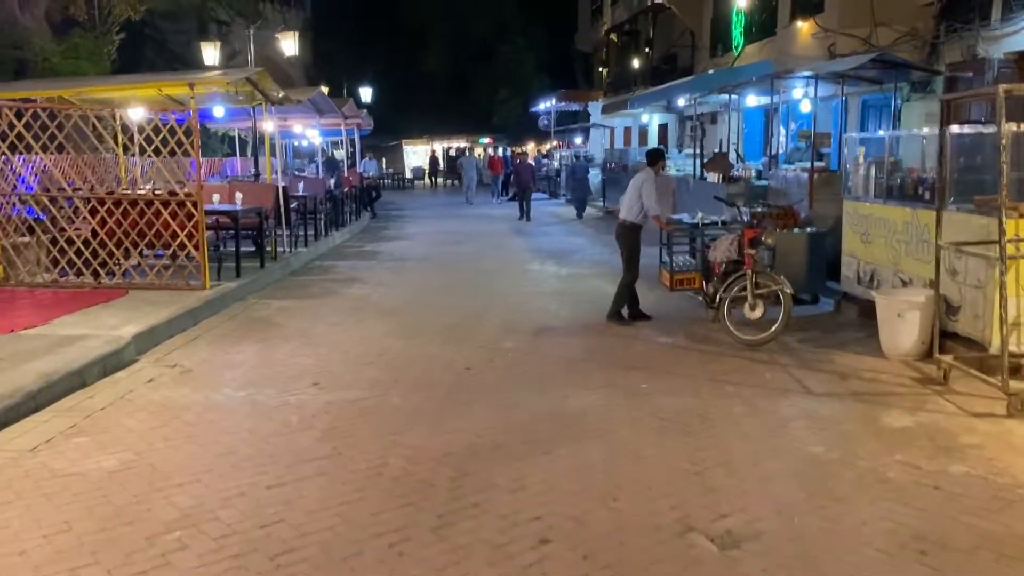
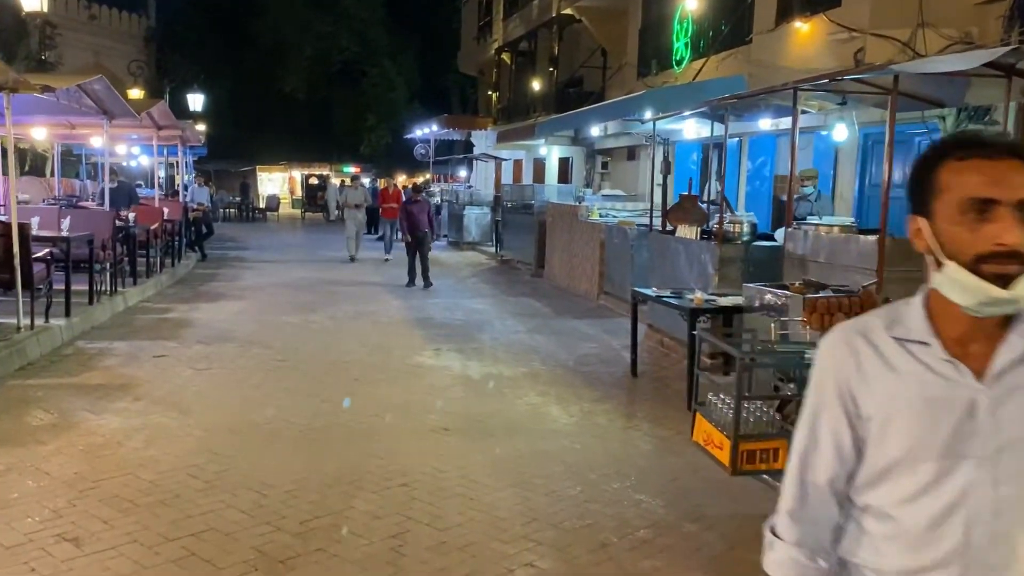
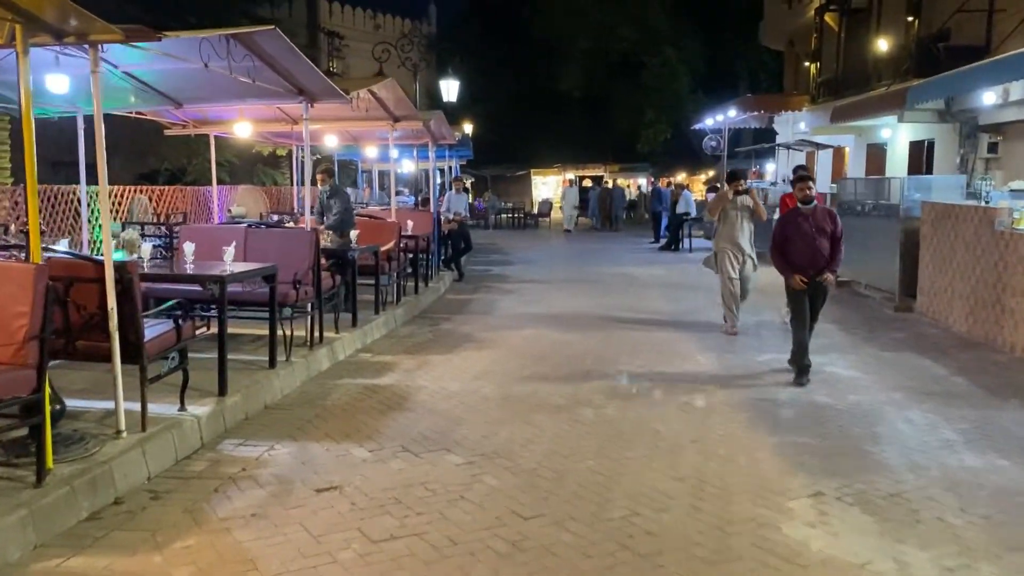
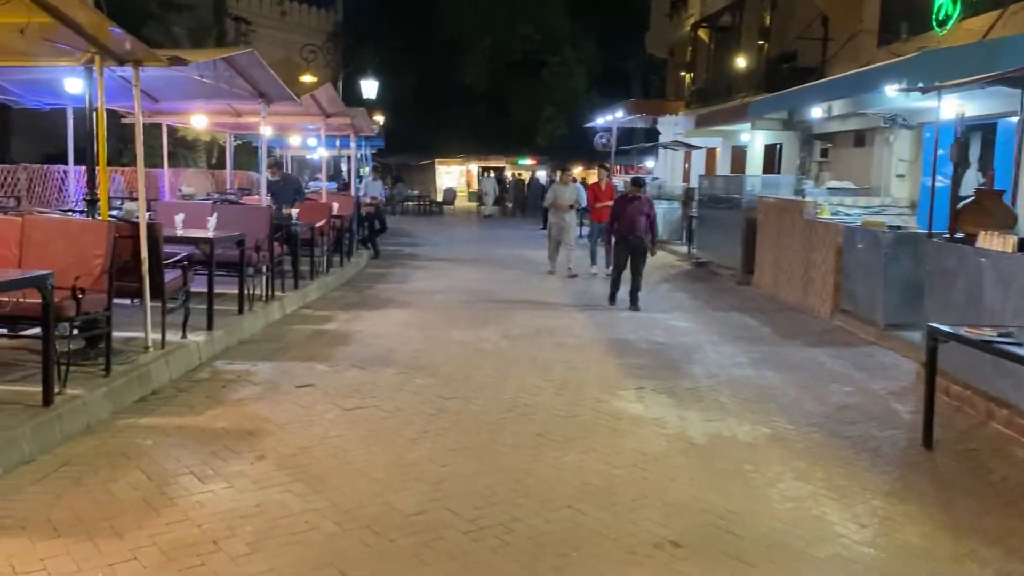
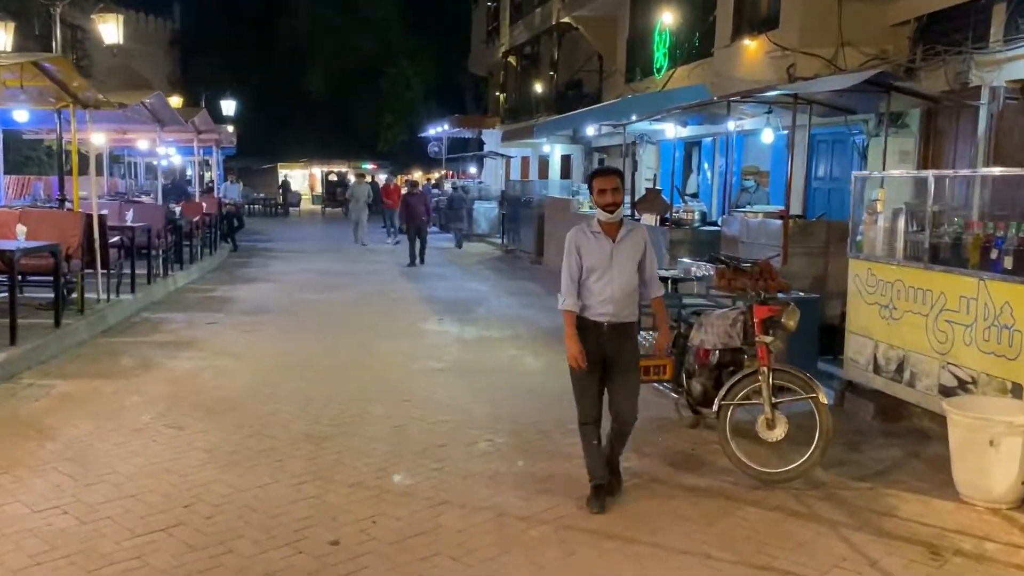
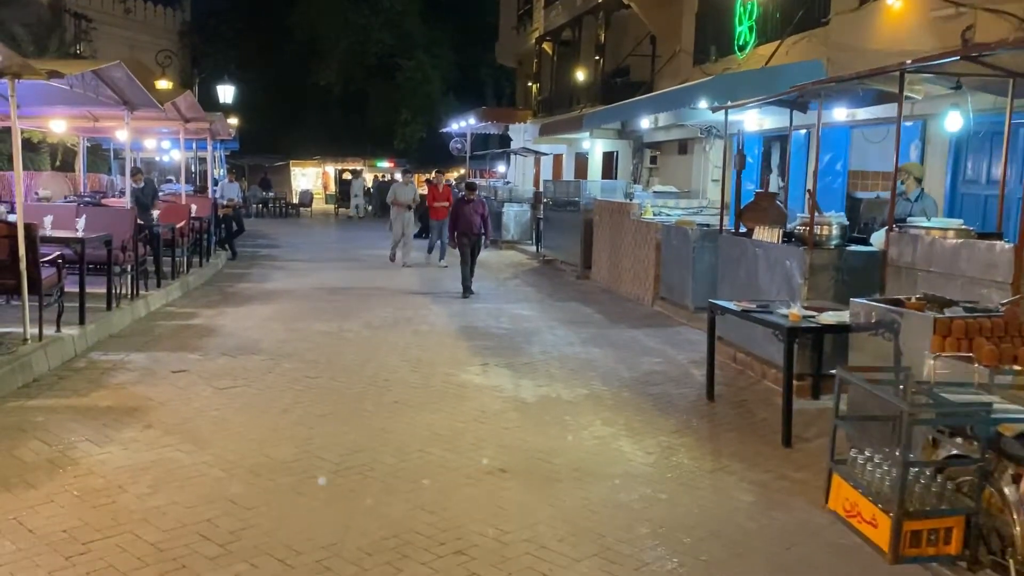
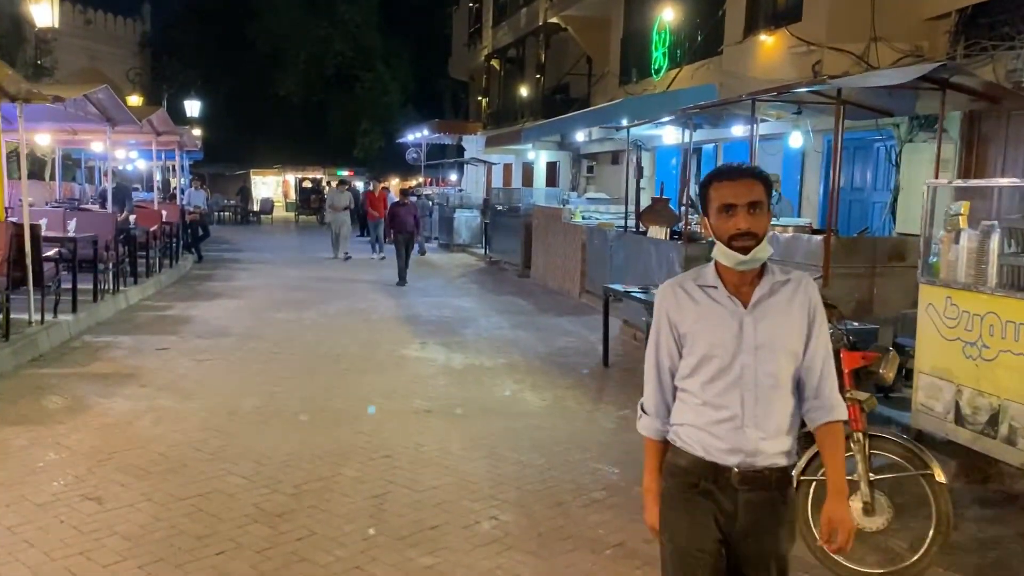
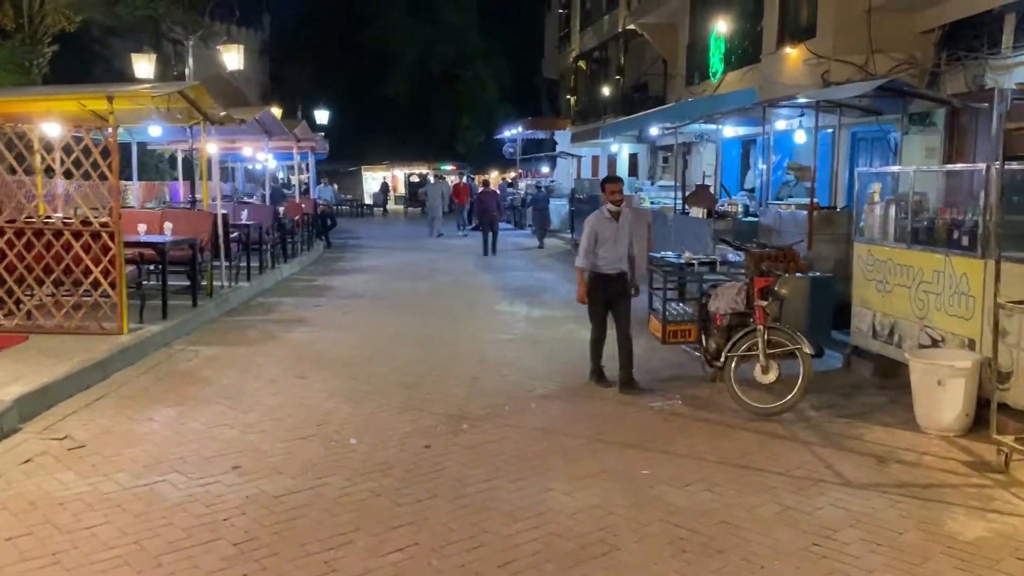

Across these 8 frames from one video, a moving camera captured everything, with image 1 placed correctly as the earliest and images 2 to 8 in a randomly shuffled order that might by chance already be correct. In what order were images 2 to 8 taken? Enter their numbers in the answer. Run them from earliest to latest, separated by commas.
8, 5, 7, 2, 6, 4, 3
